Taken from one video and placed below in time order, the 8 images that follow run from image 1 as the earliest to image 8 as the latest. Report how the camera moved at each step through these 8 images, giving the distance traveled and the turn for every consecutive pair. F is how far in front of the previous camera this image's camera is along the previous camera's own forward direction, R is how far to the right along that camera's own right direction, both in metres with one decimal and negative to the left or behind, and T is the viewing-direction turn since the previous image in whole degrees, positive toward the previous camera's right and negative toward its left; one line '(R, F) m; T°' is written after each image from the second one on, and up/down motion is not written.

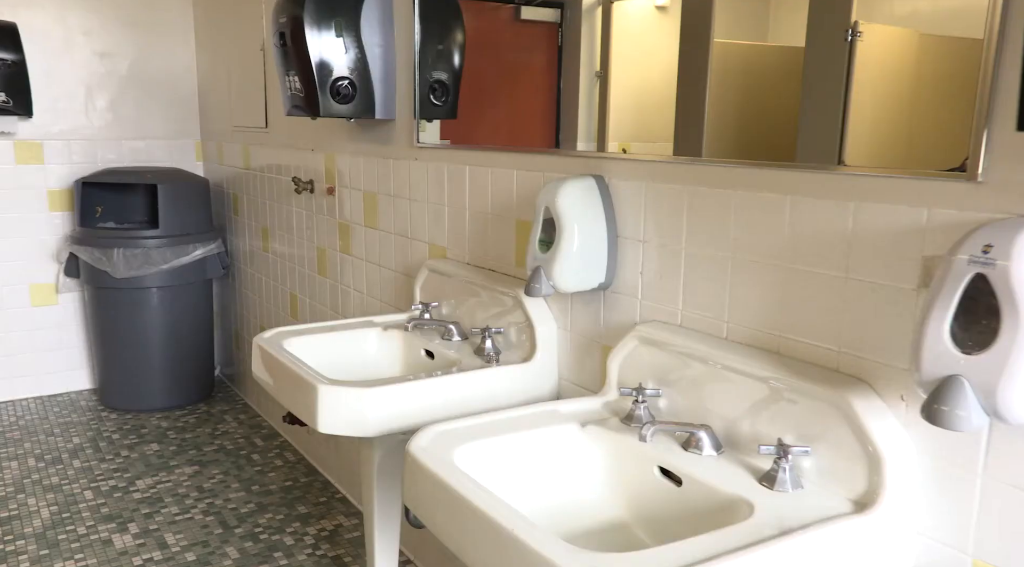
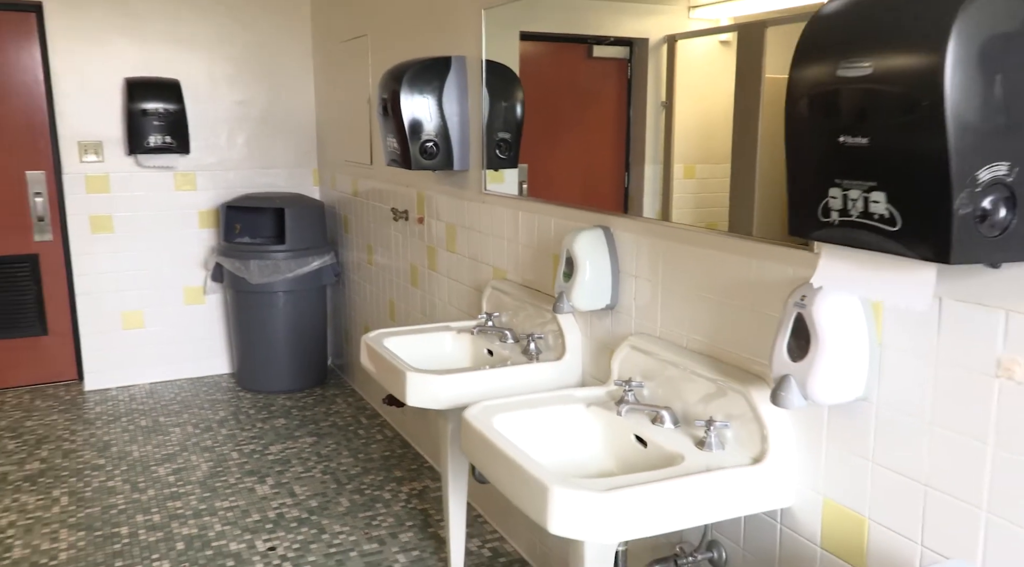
(+0.2, -0.6) m; -7°
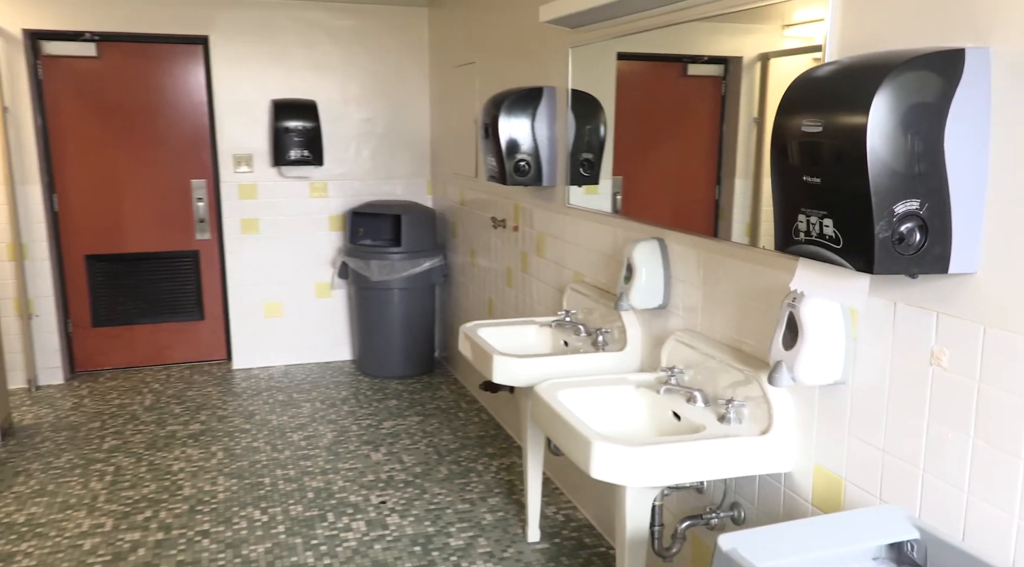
(+0.1, -0.4) m; -8°
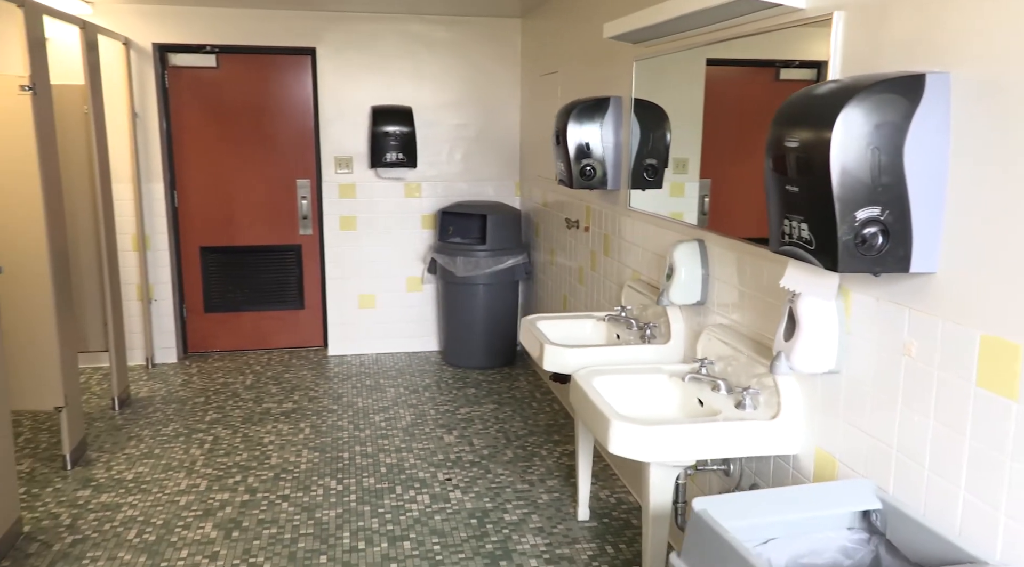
(+0.2, -0.2) m; -8°
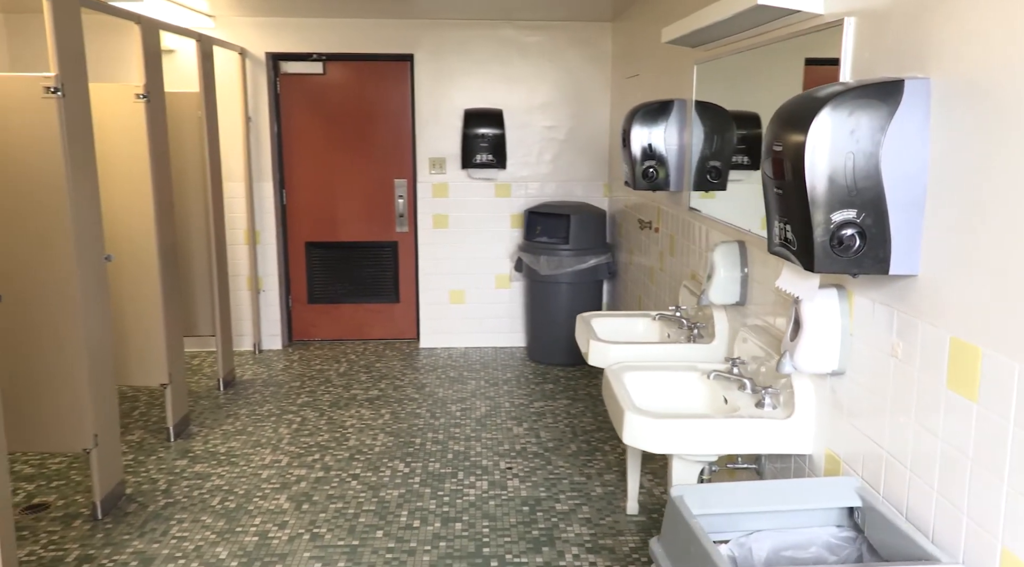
(+0.2, -0.1) m; -9°
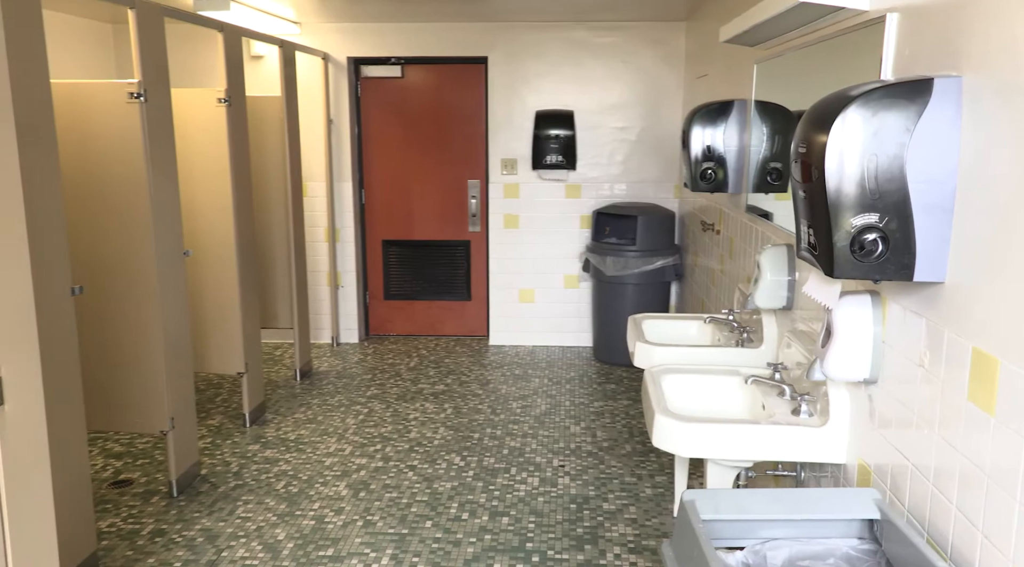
(+0.1, 0.0) m; -6°
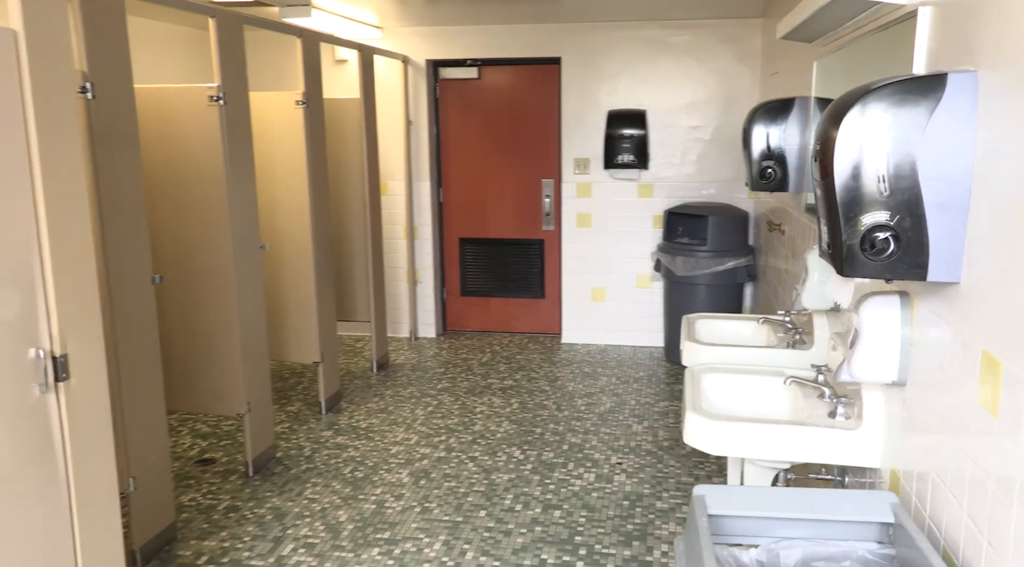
(+0.1, -0.1) m; -7°
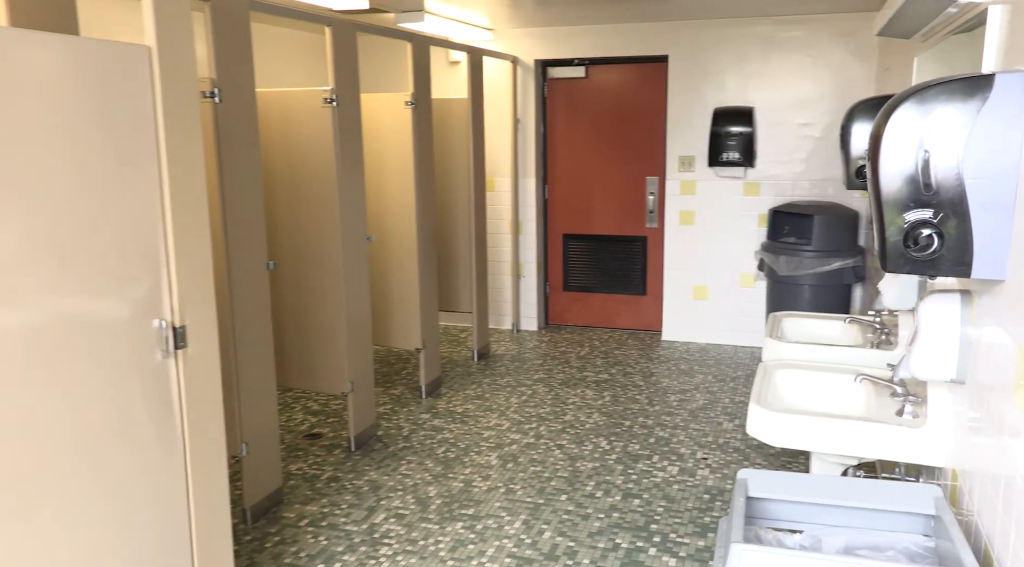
(+0.1, -0.1) m; -9°
